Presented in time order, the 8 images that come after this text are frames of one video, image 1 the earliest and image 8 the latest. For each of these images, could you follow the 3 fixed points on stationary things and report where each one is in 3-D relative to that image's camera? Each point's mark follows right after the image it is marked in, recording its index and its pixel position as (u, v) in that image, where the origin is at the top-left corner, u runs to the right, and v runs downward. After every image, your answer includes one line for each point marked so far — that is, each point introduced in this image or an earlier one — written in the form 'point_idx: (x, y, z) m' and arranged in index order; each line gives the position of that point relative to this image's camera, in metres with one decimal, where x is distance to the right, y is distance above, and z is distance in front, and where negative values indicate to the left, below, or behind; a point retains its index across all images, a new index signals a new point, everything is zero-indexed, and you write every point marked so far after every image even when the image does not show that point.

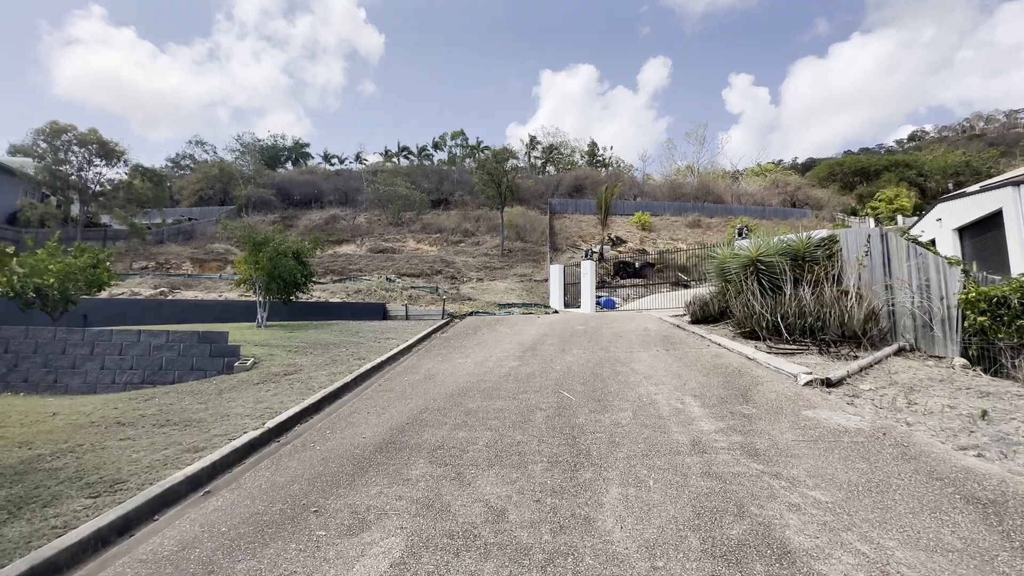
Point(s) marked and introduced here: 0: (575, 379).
0: (+0.8, -1.2, +6.2) m
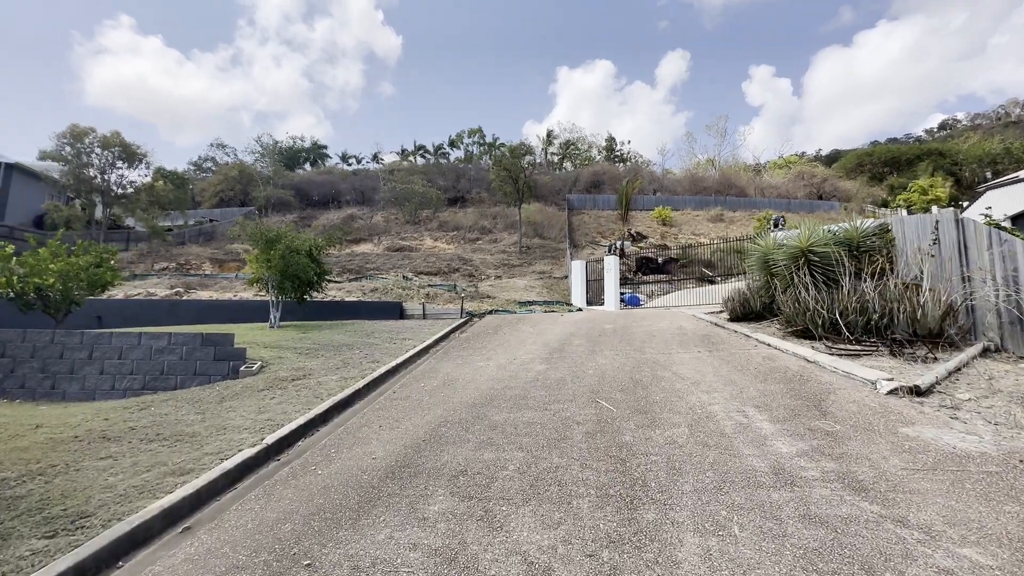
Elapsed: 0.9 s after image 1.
0: (+1.2, -1.1, +5.5) m
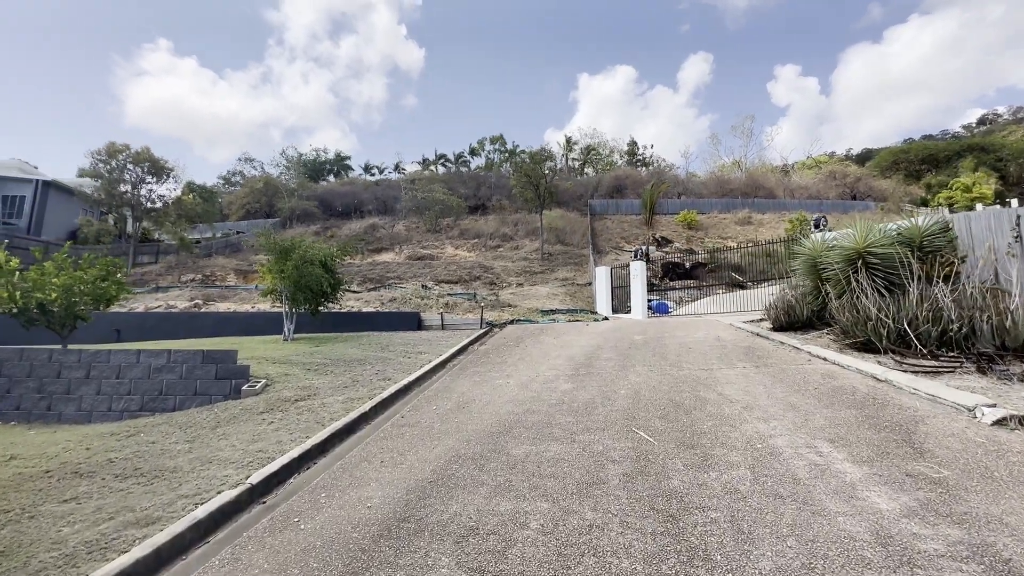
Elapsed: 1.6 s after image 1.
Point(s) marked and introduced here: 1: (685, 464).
0: (+1.4, -1.2, +4.8) m
1: (+1.3, -1.3, +3.4) m
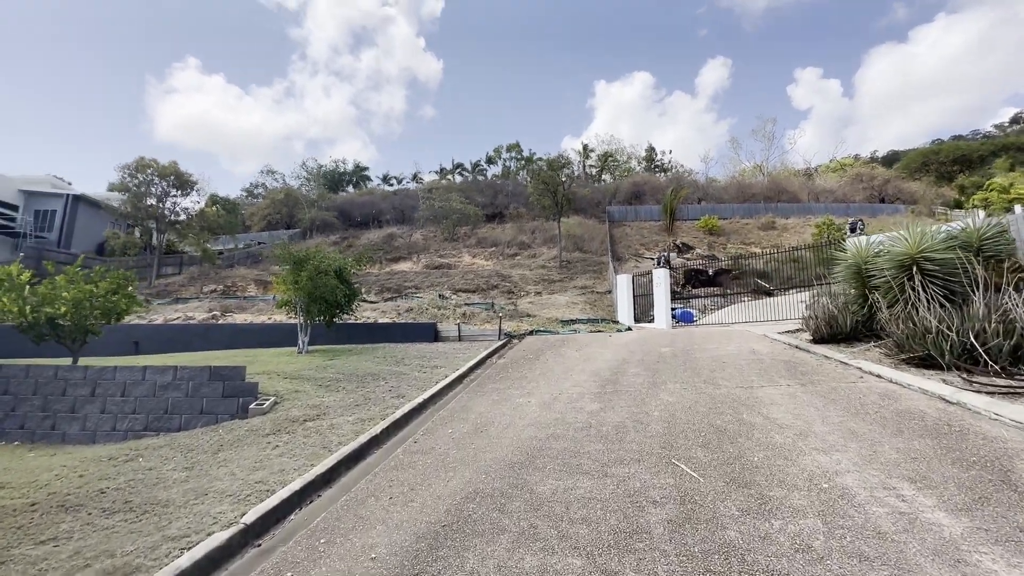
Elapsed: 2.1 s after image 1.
0: (+1.6, -1.4, +4.3) m
1: (+1.4, -1.4, +2.9) m
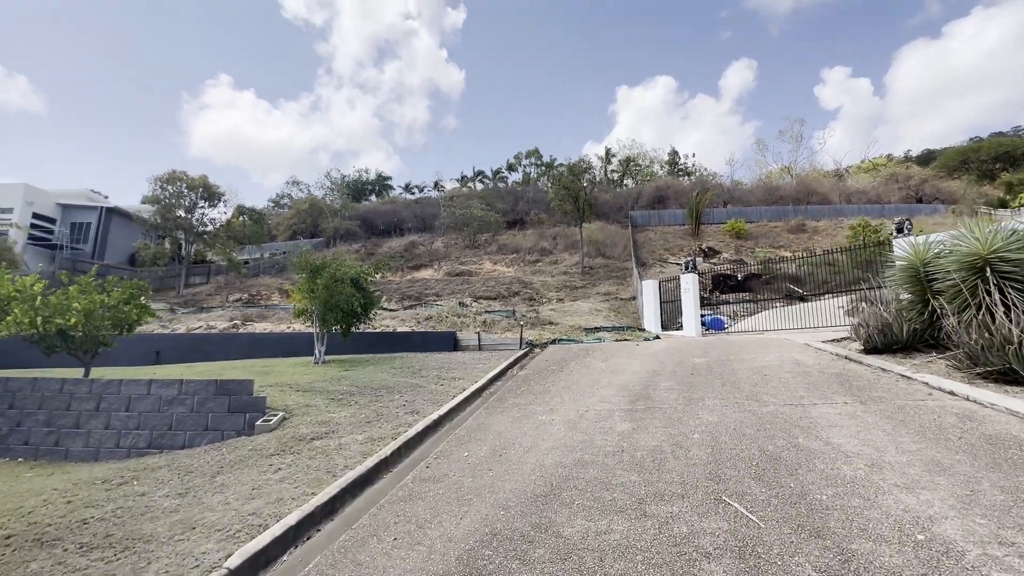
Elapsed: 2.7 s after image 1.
0: (+1.8, -1.4, +3.7) m
1: (+1.5, -1.4, +2.4) m
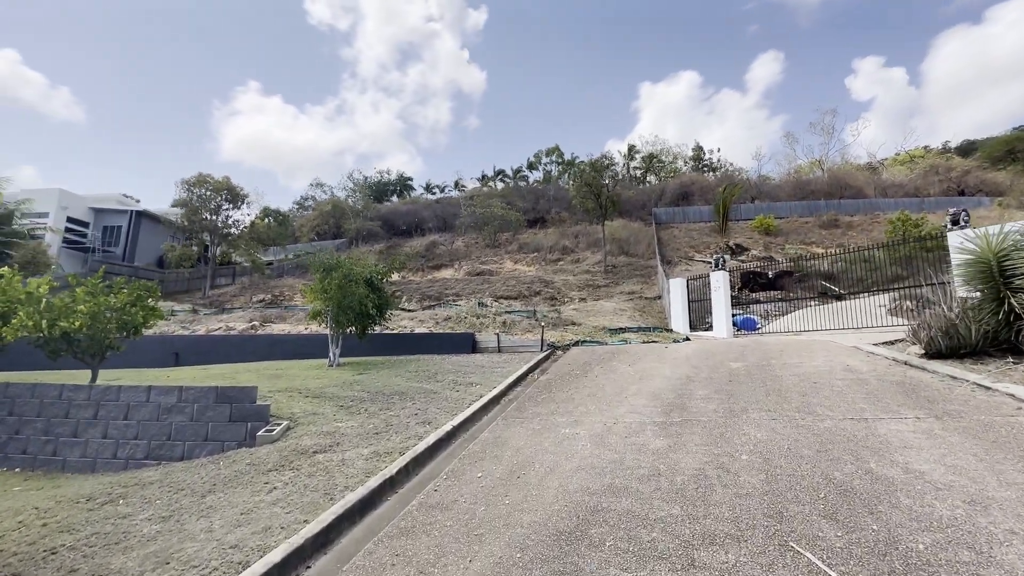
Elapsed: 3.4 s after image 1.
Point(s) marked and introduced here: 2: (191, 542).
0: (+1.9, -1.4, +3.1) m
1: (+1.6, -1.4, +1.8) m
2: (-2.2, -1.8, +3.3) m
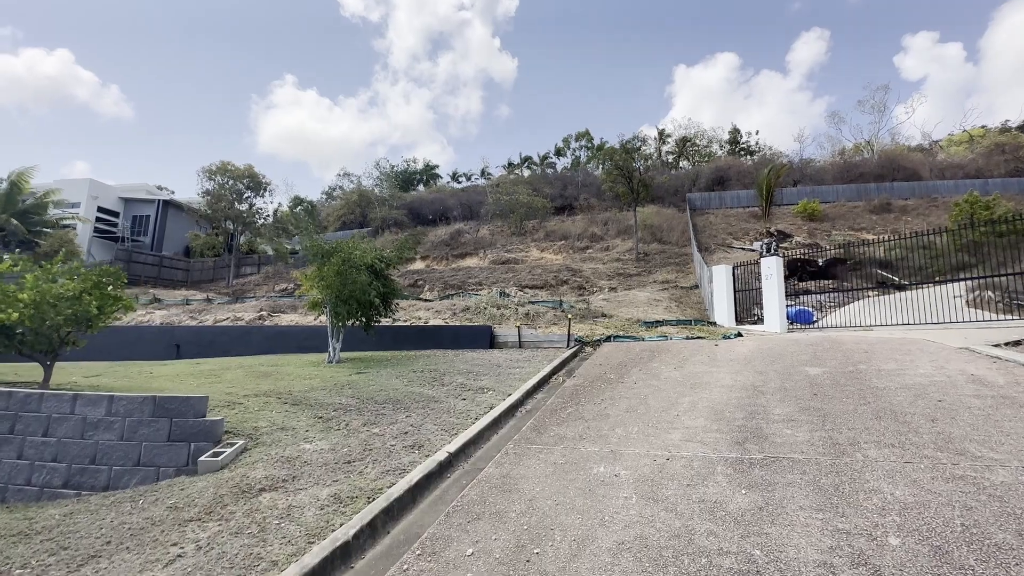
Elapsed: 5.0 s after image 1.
0: (+1.9, -1.3, +1.6) m
1: (+1.5, -1.3, +0.3) m
2: (-2.2, -1.7, +2.0) m
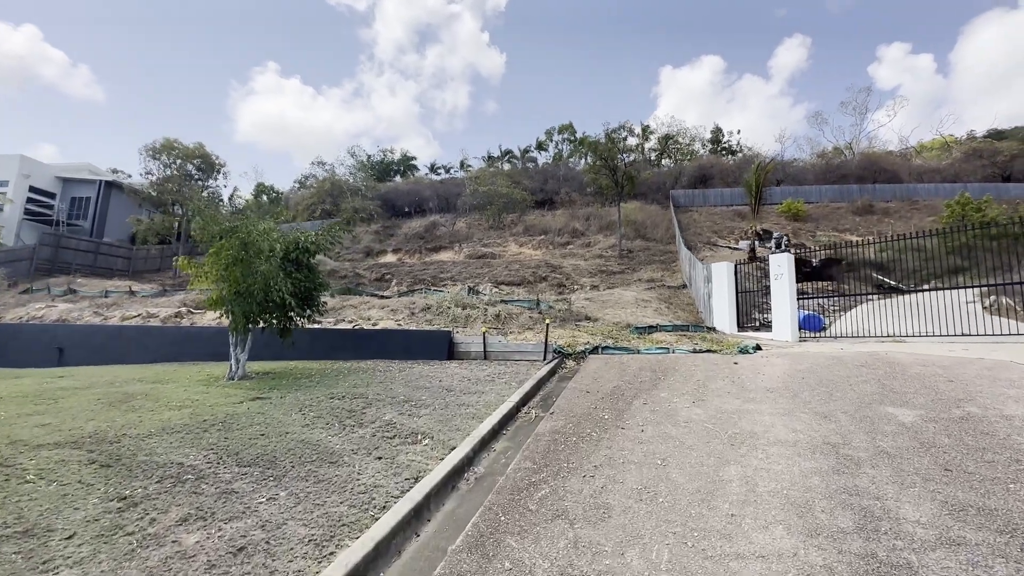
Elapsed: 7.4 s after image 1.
0: (+1.6, -1.3, -0.5) m
1: (+1.3, -1.4, -1.8) m
2: (-2.5, -1.6, -0.2) m
